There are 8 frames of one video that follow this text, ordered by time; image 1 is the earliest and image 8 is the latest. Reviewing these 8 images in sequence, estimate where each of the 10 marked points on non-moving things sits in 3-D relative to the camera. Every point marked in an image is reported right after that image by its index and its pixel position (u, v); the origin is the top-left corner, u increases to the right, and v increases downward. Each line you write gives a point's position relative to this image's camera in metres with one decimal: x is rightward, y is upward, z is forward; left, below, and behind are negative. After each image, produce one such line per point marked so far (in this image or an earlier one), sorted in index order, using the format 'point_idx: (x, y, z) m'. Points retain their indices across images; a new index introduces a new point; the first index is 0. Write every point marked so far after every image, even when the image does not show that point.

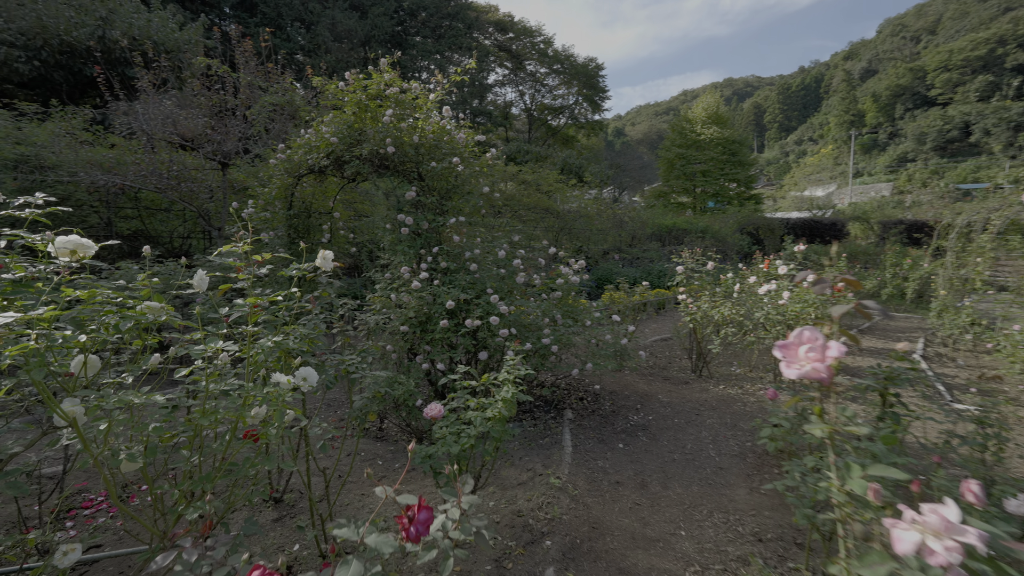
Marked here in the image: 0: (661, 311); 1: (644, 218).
0: (+2.7, -0.4, +8.3) m
1: (+4.4, +2.3, +15.1) m
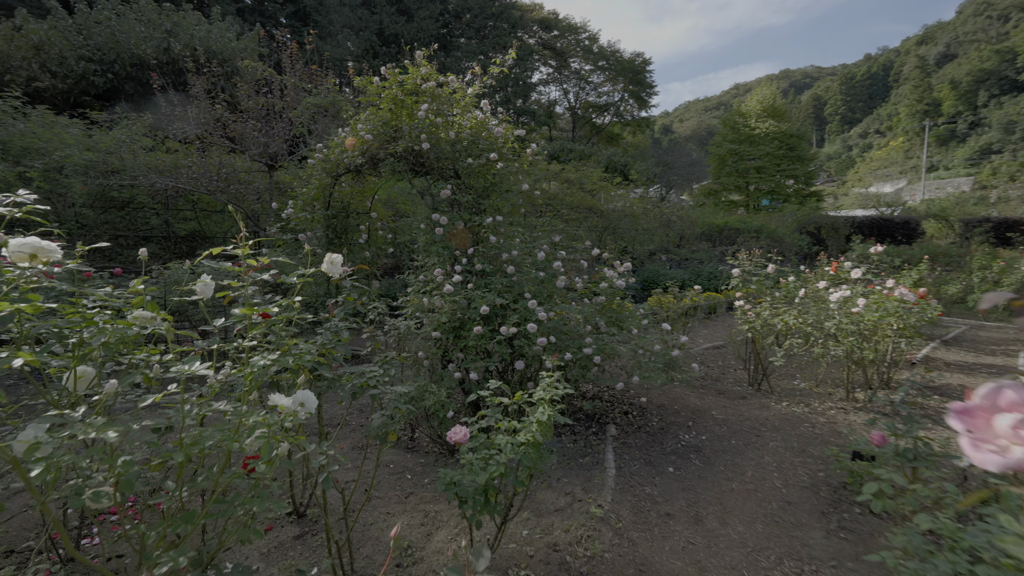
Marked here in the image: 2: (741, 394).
0: (+3.4, -0.5, +7.7) m
1: (+5.8, +2.3, +14.4) m
2: (+2.2, -1.0, +4.3) m
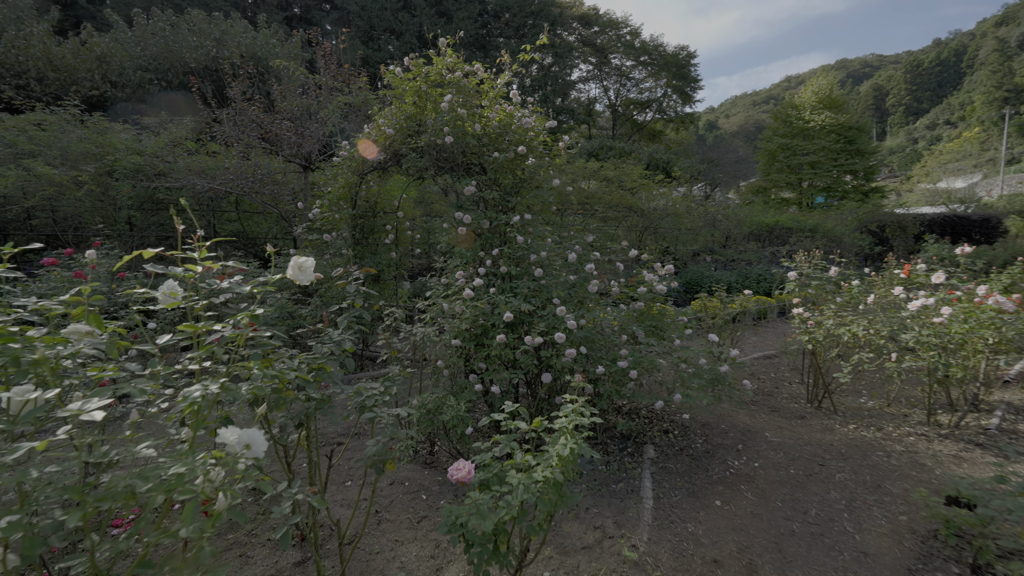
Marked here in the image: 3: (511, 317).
0: (+4.0, -0.6, +7.1) m
1: (+6.9, +2.2, +13.6) m
2: (+2.5, -1.1, +3.9) m
3: (0.0, -0.2, +2.9) m
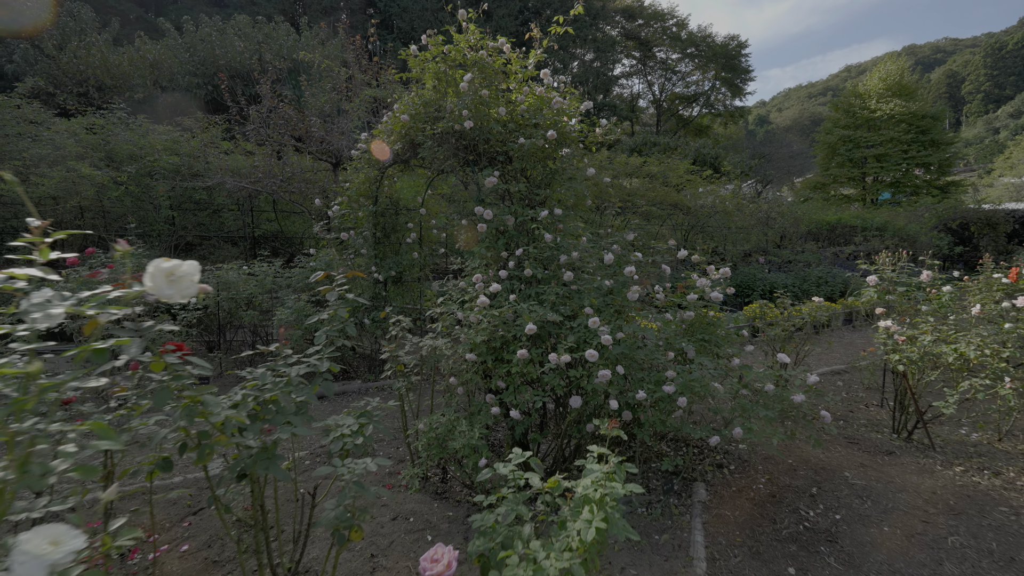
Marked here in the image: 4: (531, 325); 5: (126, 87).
0: (+4.5, -0.6, +6.3) m
1: (+7.9, +2.1, +12.5) m
2: (+2.7, -1.1, +3.2) m
3: (+0.1, -0.2, +2.4) m
4: (+0.1, -0.2, +2.4) m
5: (-9.6, +5.0, +11.1) m
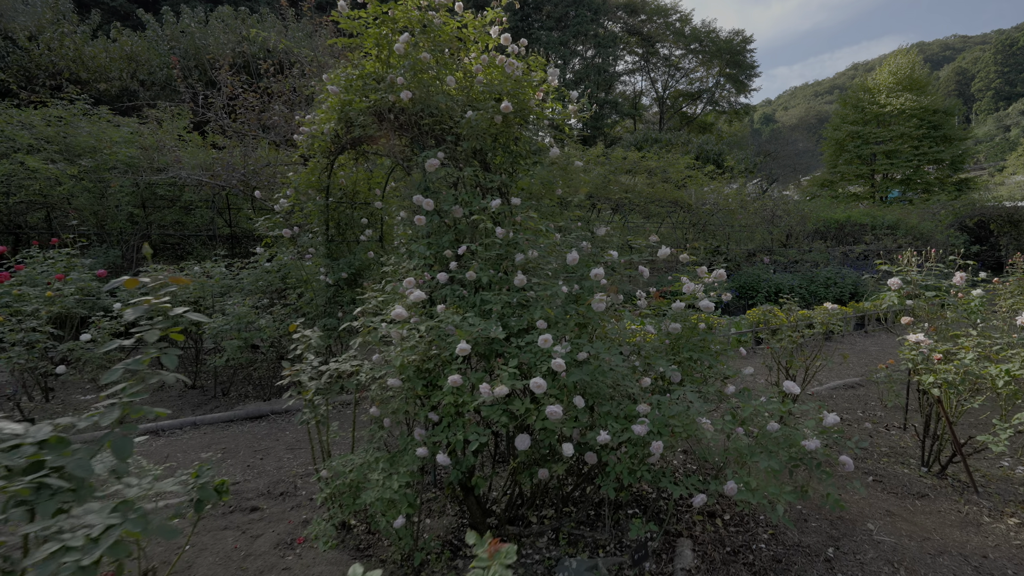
0: (+4.2, -0.7, +5.7) m
1: (+7.7, +2.1, +11.9) m
2: (+2.4, -1.2, +2.6) m
3: (-0.2, -0.3, +1.9) m
4: (-0.2, -0.2, +1.9) m
5: (-9.8, +5.0, +10.7) m
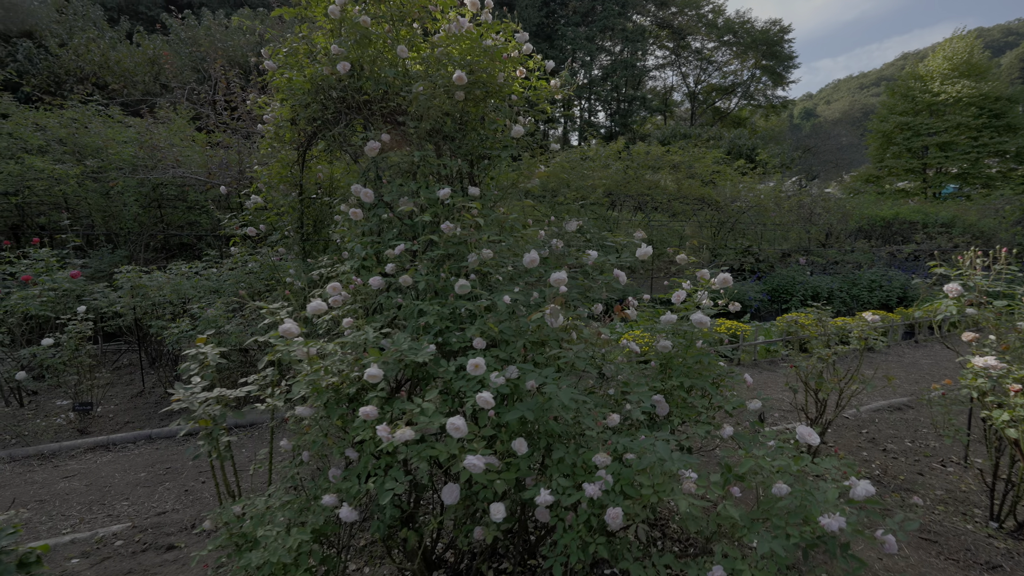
0: (+4.2, -0.7, +5.0) m
1: (+8.1, +2.0, +10.9) m
2: (+2.1, -1.2, +2.1) m
3: (-0.5, -0.3, +1.5) m
4: (-0.5, -0.3, +1.5) m
5: (-9.4, +5.0, +10.9) m
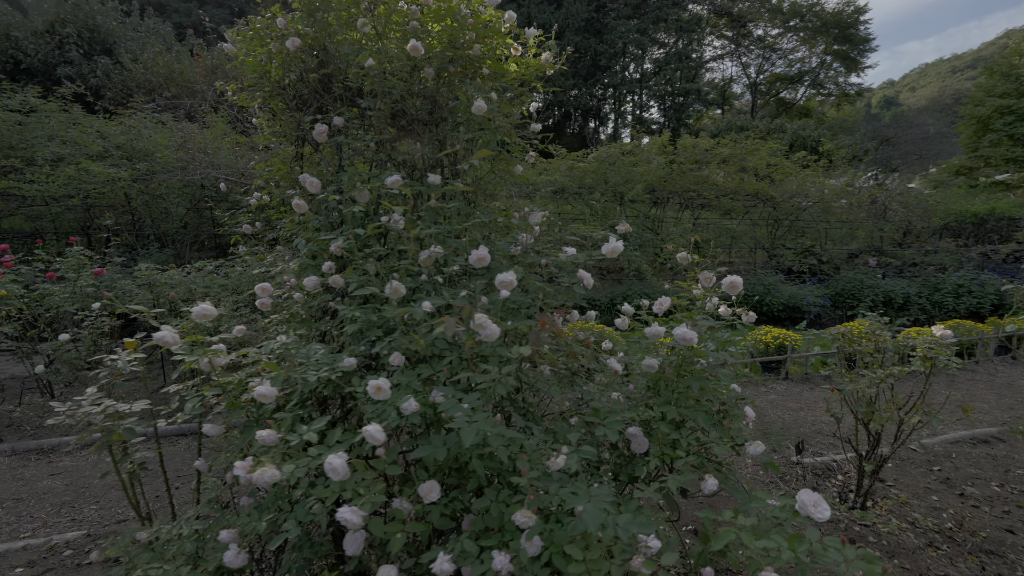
0: (+4.3, -0.8, +4.2) m
1: (+8.9, +1.9, +9.6) m
2: (+2.0, -1.2, +1.5) m
3: (-0.7, -0.3, +1.2) m
4: (-0.7, -0.3, +1.2) m
5: (-8.5, +5.0, +11.6) m
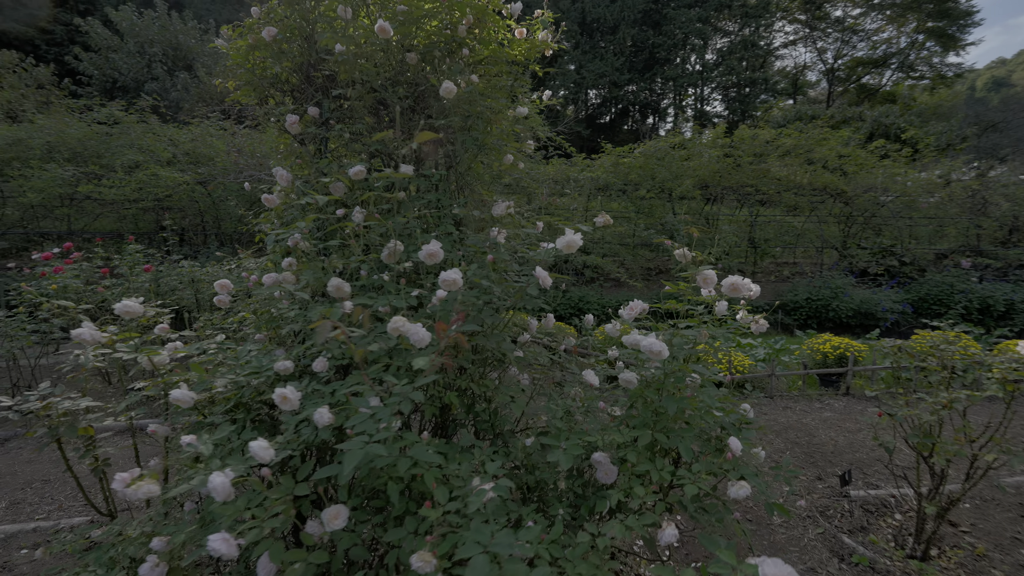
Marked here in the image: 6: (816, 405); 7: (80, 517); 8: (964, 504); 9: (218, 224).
0: (+4.5, -0.8, +3.5) m
1: (+9.8, +1.7, +8.3) m
2: (+1.8, -1.3, +1.1) m
3: (-0.9, -0.3, +1.1) m
4: (-0.9, -0.3, +1.1) m
5: (-7.2, +5.1, +12.4) m
6: (+2.6, -1.0, +3.8) m
7: (-2.2, -1.2, +2.3) m
8: (+2.4, -1.2, +2.4) m
9: (-5.2, +1.1, +7.8) m
